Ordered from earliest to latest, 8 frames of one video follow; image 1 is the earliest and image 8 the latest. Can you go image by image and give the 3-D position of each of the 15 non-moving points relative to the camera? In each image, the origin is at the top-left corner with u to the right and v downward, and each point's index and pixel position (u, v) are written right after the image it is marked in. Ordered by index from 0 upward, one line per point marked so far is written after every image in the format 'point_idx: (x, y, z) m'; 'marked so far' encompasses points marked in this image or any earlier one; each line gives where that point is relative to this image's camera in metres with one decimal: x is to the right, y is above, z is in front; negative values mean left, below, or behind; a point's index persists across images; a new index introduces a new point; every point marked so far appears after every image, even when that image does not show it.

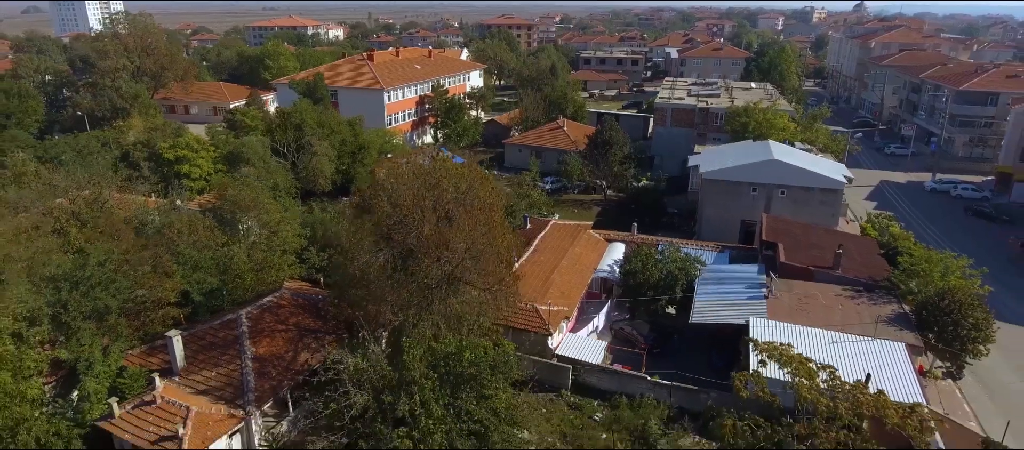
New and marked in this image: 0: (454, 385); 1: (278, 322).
0: (-1.0, -2.9, +11.6) m
1: (-5.4, -2.3, +14.8) m
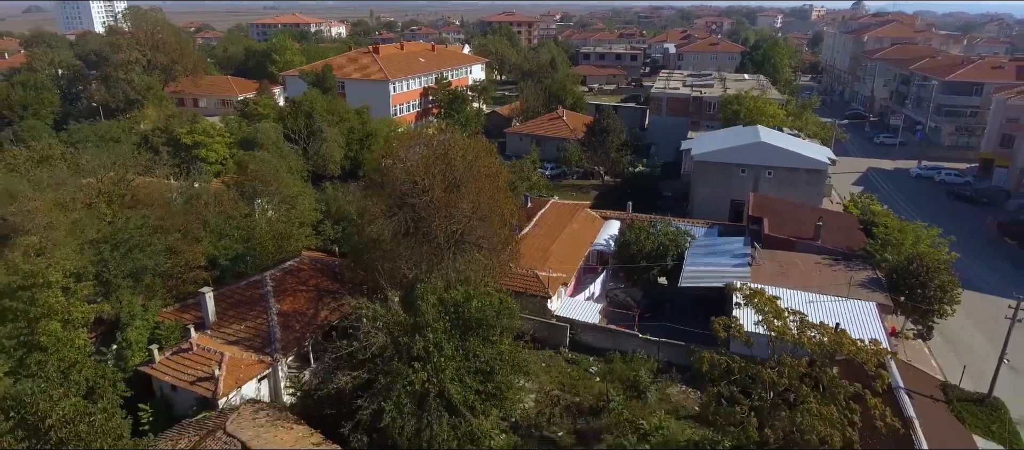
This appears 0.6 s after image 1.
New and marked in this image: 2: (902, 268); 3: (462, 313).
0: (-1.0, -2.1, +12.9) m
1: (-5.4, -1.5, +16.1) m
2: (+10.5, -1.1, +16.9) m
3: (-1.0, -1.8, +13.0) m
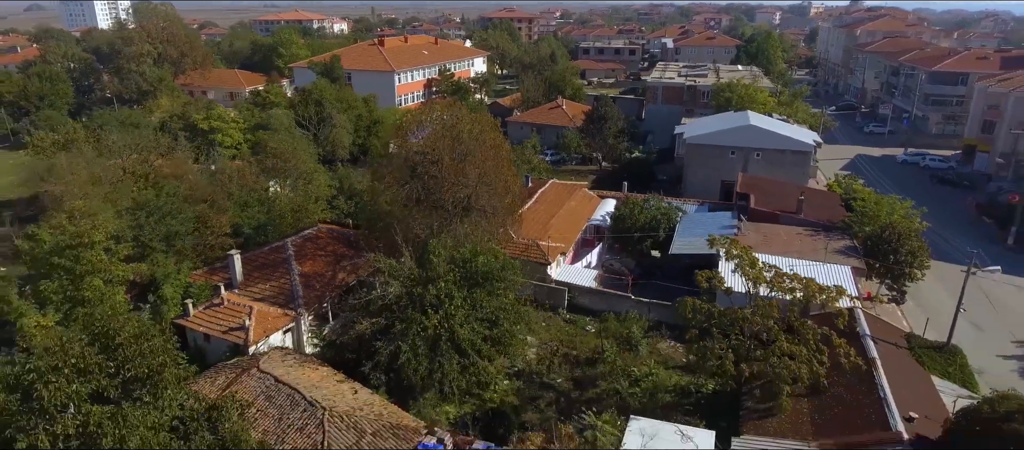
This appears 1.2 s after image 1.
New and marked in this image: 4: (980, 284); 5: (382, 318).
0: (-0.9, -1.3, +14.2) m
1: (-5.3, -0.7, +17.4) m
2: (+10.5, -0.3, +18.2) m
3: (-0.9, -1.0, +14.3) m
4: (+14.7, -1.9, +19.9) m
5: (-2.8, -2.0, +13.6) m
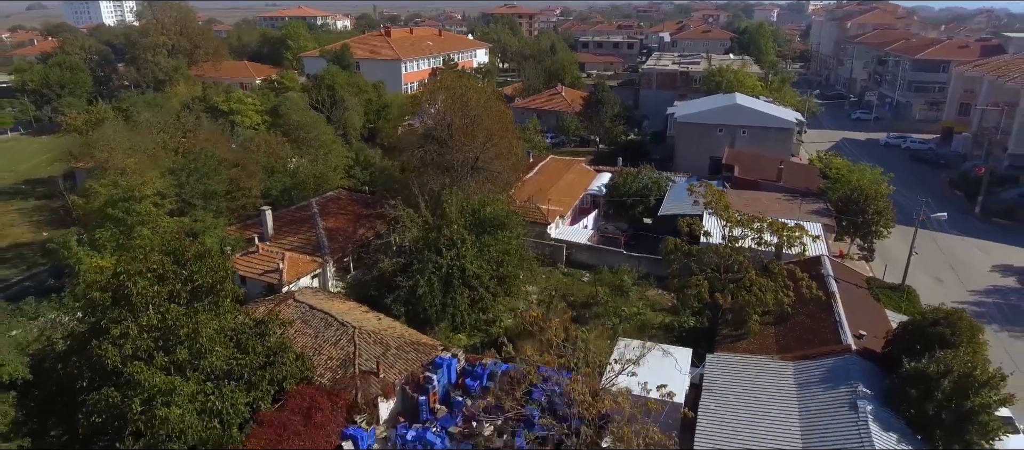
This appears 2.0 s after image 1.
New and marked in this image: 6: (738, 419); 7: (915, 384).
0: (-0.8, -0.2, +16.0) m
1: (-5.2, +0.5, +19.2) m
2: (+10.6, +0.8, +20.0) m
3: (-0.8, +0.2, +16.1) m
4: (+14.8, -0.7, +21.7) m
5: (-2.7, -0.8, +15.4) m
6: (+4.0, -3.4, +11.3) m
7: (+6.9, -2.7, +10.8) m
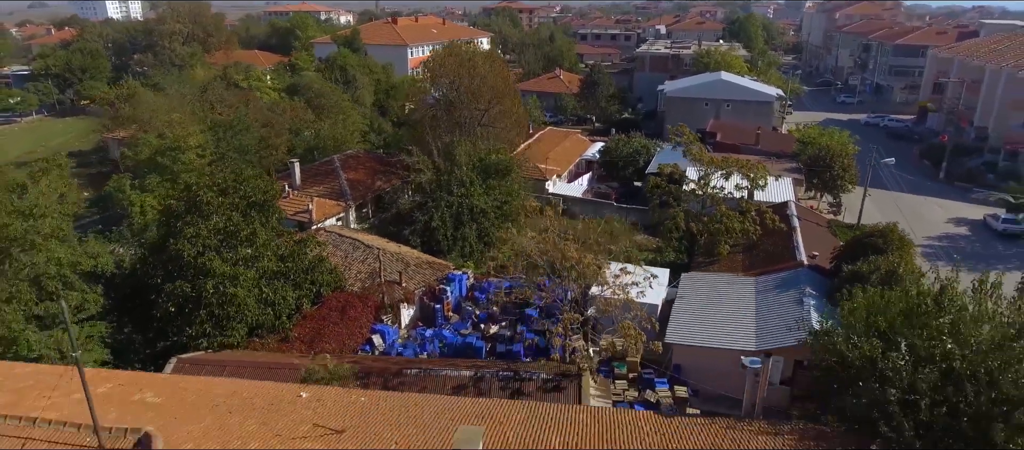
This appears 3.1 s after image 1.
0: (-0.7, +1.4, +18.2) m
1: (-5.1, +2.1, +21.3) m
2: (+10.7, +2.4, +22.2) m
3: (-0.7, +1.7, +18.2) m
4: (+14.9, +0.9, +23.8) m
5: (-2.6, +0.7, +17.6) m
6: (+4.1, -1.9, +13.4) m
7: (+6.9, -1.2, +12.9) m
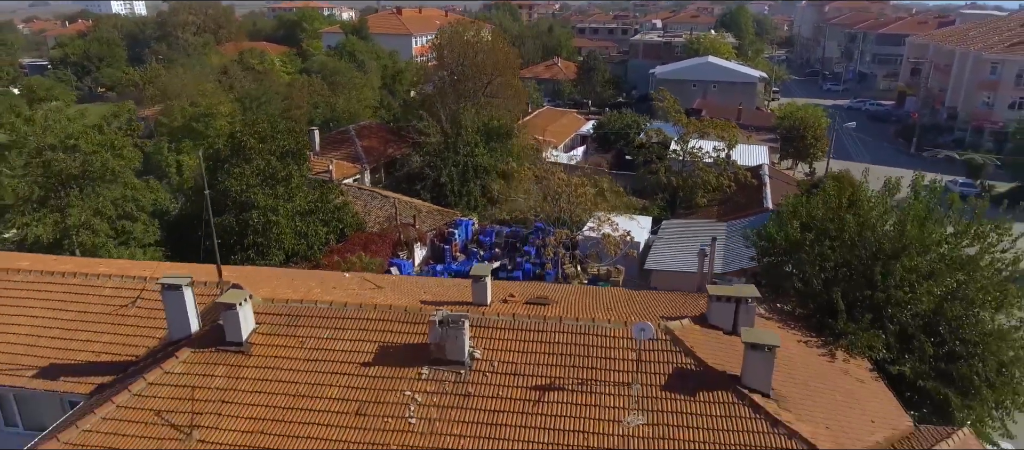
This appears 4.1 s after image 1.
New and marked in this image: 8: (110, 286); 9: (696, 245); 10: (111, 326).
0: (-0.7, +2.7, +20.2) m
1: (-5.1, +3.4, +23.3) m
2: (+10.7, +3.7, +24.2) m
3: (-0.7, +3.1, +20.2) m
4: (+14.9, +2.2, +25.8) m
5: (-2.6, +2.1, +19.6) m
6: (+4.1, -0.6, +15.4) m
7: (+6.9, +0.1, +14.9) m
8: (-5.4, -0.8, +8.5) m
9: (+4.5, -0.5, +15.4) m
10: (-5.0, -1.3, +7.8) m
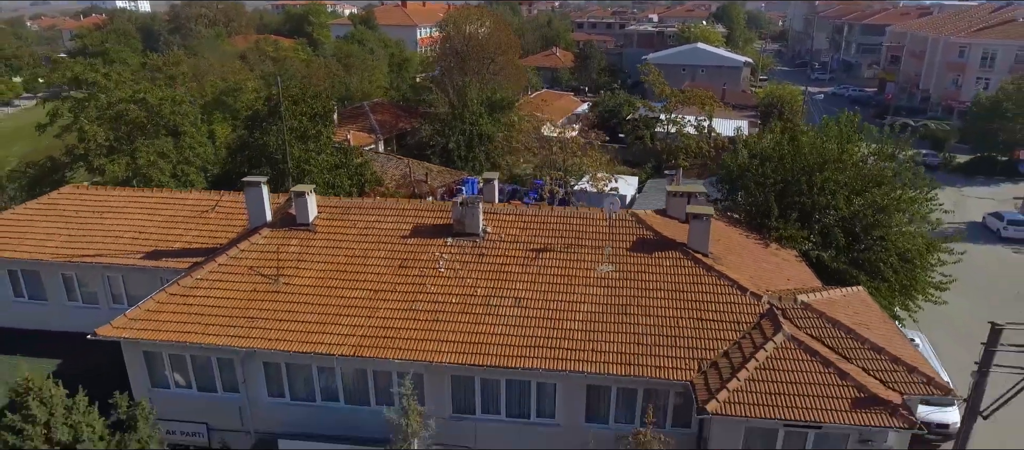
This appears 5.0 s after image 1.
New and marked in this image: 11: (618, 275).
0: (-0.7, +4.0, +22.2) m
1: (-5.1, +4.7, +25.4) m
2: (+10.7, +5.0, +26.2) m
3: (-0.7, +4.3, +22.3) m
4: (+14.9, +3.5, +27.9) m
5: (-2.6, +3.3, +21.6) m
6: (+4.1, +0.7, +17.5) m
7: (+7.0, +1.4, +17.0) m
8: (-5.3, +0.4, +10.6) m
9: (+4.5, +0.8, +17.5) m
10: (-4.9, 0.0, +9.9) m
11: (+1.3, -0.6, +7.8) m
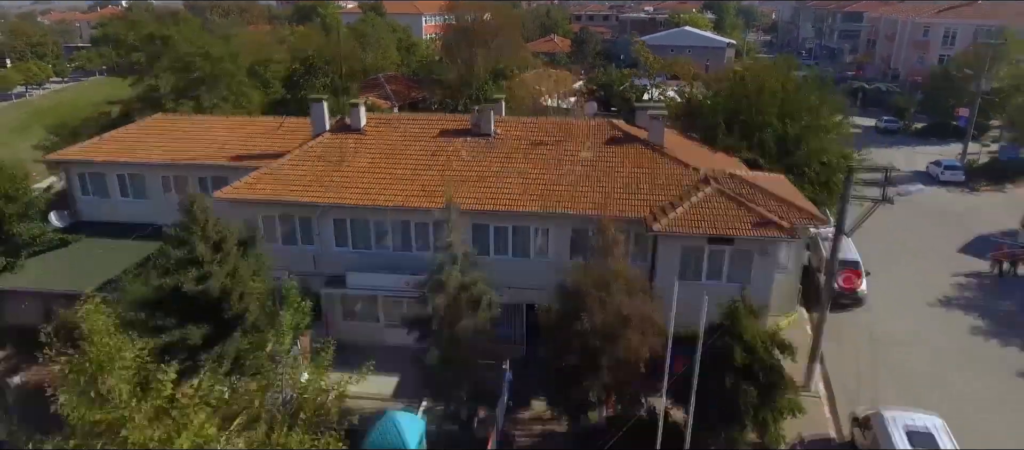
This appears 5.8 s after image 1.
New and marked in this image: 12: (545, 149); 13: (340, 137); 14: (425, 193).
0: (-0.6, +5.7, +24.9) m
1: (-5.0, +6.4, +28.1) m
2: (+10.8, +6.7, +28.9) m
3: (-0.6, +6.1, +25.0) m
4: (+15.0, +5.2, +30.6) m
5: (-2.5, +5.1, +24.3) m
6: (+4.2, +2.4, +20.2) m
7: (+7.0, +3.2, +19.7) m
8: (-5.3, +2.2, +13.2) m
9: (+4.6, +2.5, +20.2) m
10: (-4.8, +1.7, +12.6) m
11: (+1.4, +1.1, +10.5) m
12: (+0.6, +1.3, +10.8) m
13: (-3.2, +1.6, +11.5) m
14: (-1.4, +0.5, +9.9) m
